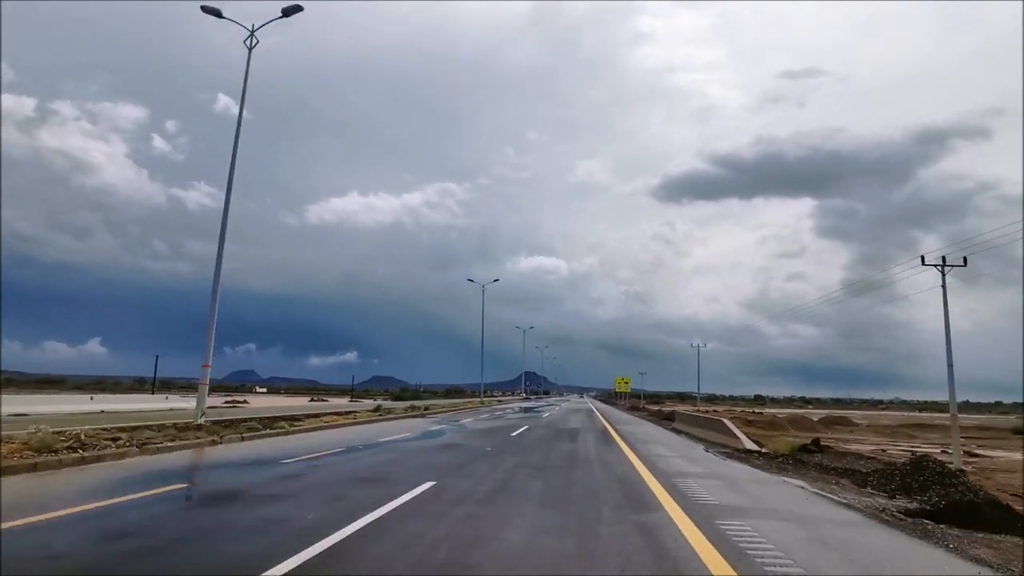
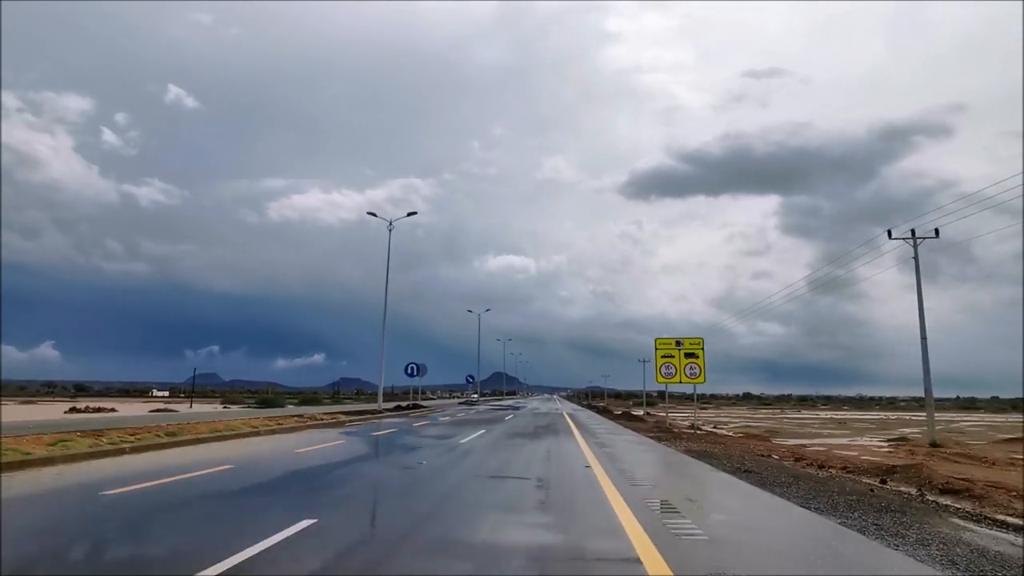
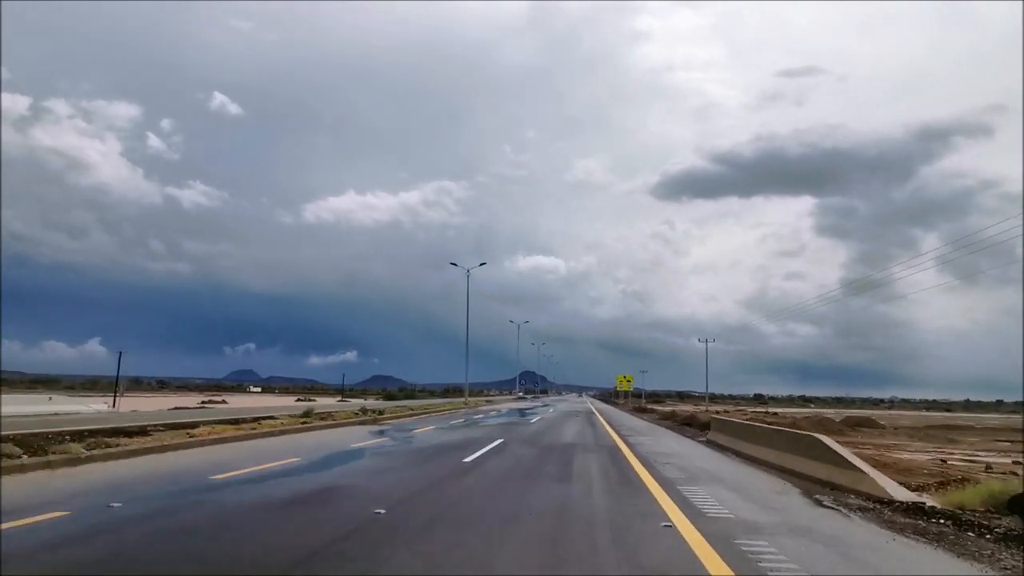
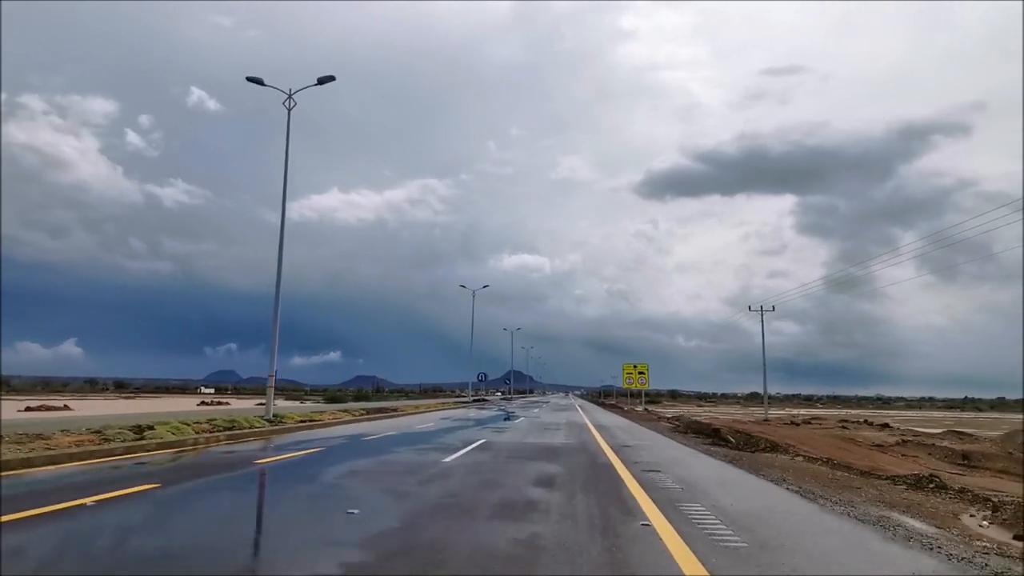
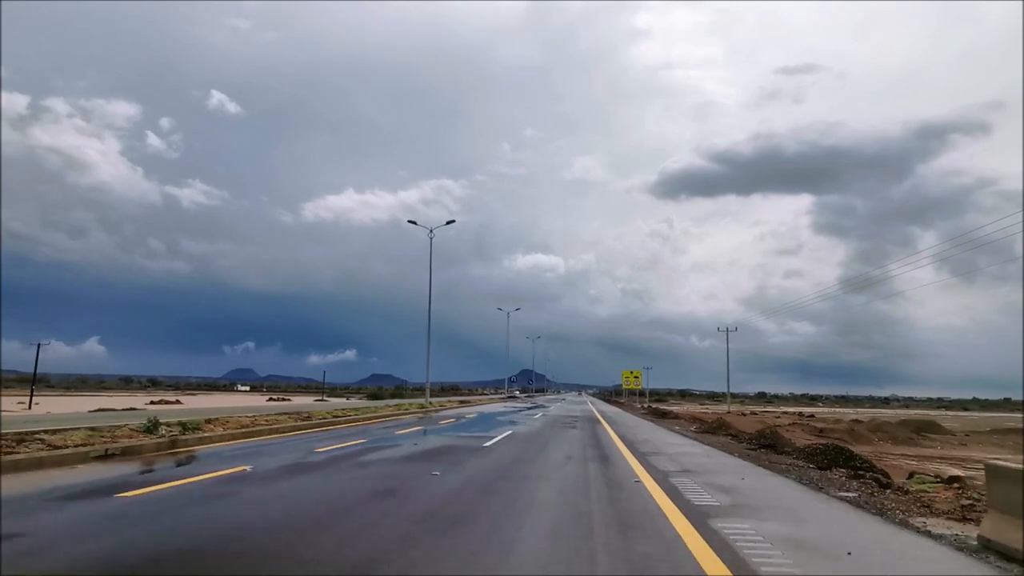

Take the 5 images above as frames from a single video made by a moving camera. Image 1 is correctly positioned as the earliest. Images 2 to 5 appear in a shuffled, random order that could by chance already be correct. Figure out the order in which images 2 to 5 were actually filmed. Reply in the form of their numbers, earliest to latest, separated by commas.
3, 5, 4, 2
